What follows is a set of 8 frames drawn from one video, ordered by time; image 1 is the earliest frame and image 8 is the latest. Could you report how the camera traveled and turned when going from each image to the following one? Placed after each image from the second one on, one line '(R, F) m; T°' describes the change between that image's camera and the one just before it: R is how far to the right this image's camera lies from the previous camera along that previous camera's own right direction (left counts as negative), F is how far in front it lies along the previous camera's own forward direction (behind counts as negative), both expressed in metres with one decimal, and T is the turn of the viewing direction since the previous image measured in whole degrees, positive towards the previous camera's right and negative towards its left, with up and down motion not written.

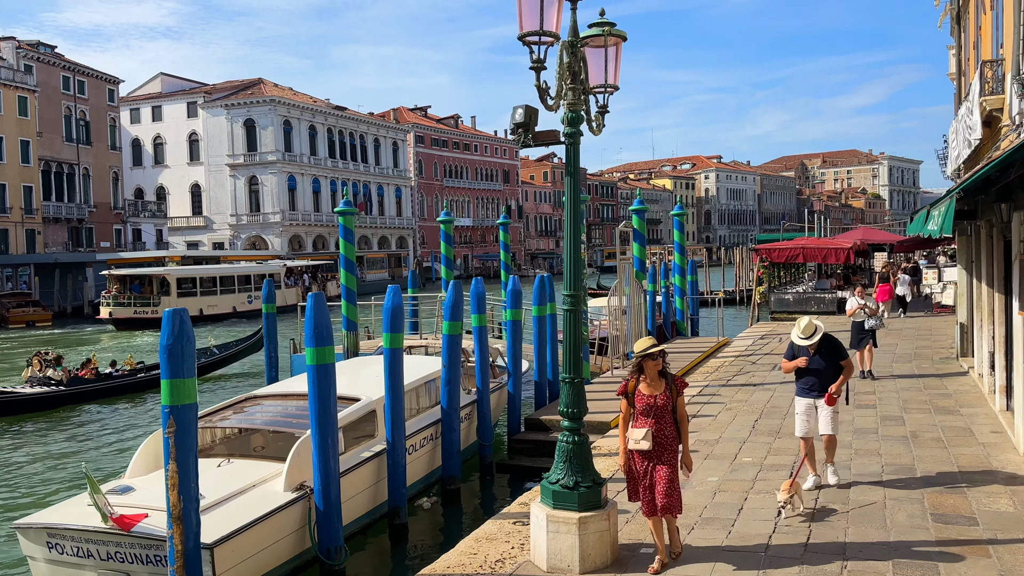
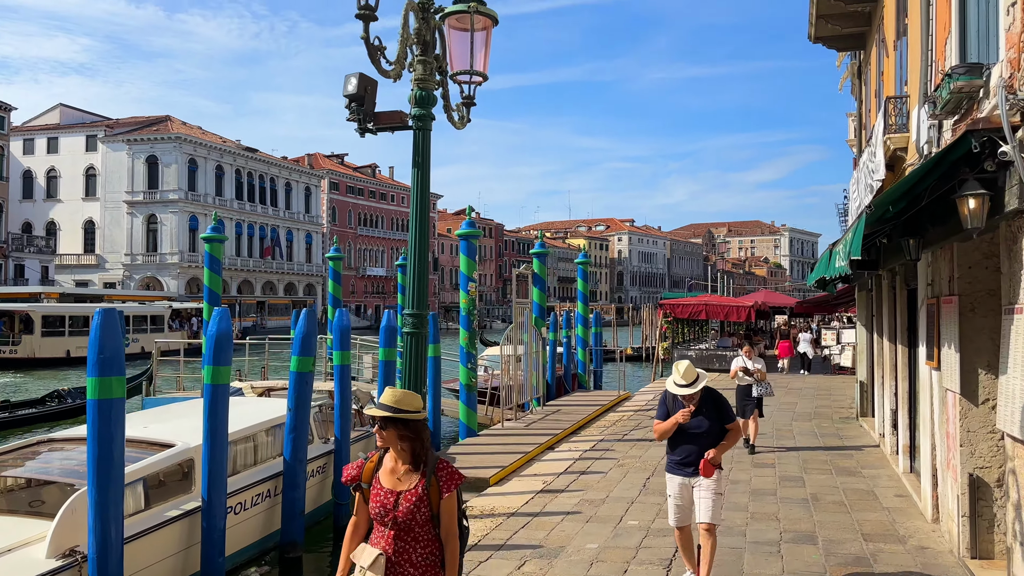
(+0.5, +1.1) m; +6°
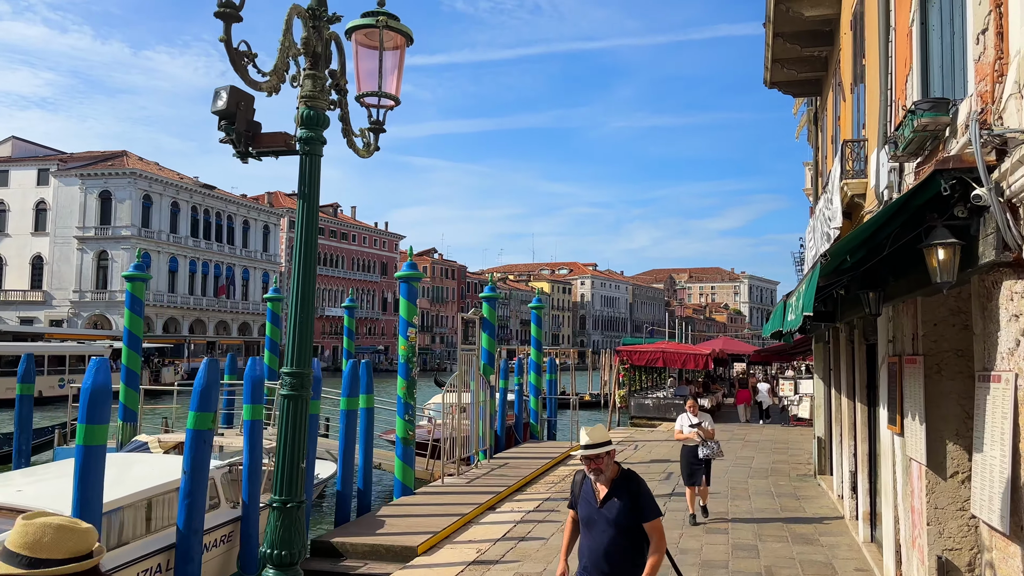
(+0.3, +0.7) m; +3°
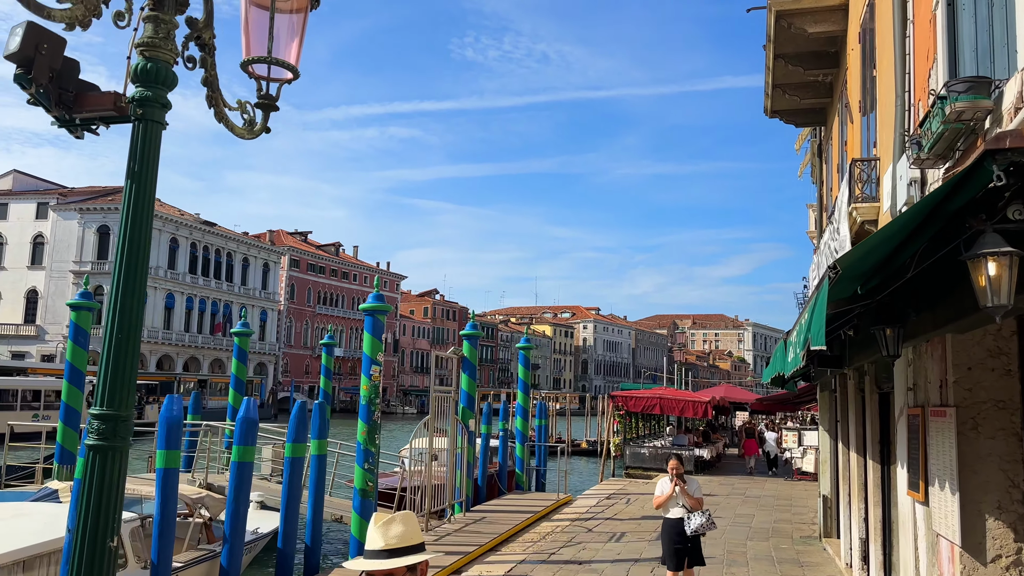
(+0.4, +1.0) m; 0°
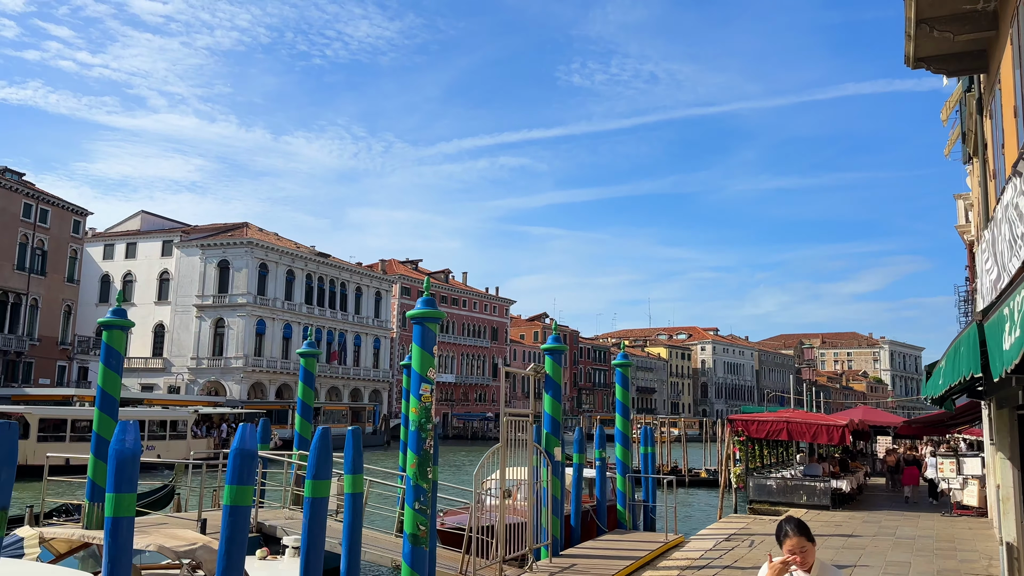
(+0.4, +2.0) m; -8°
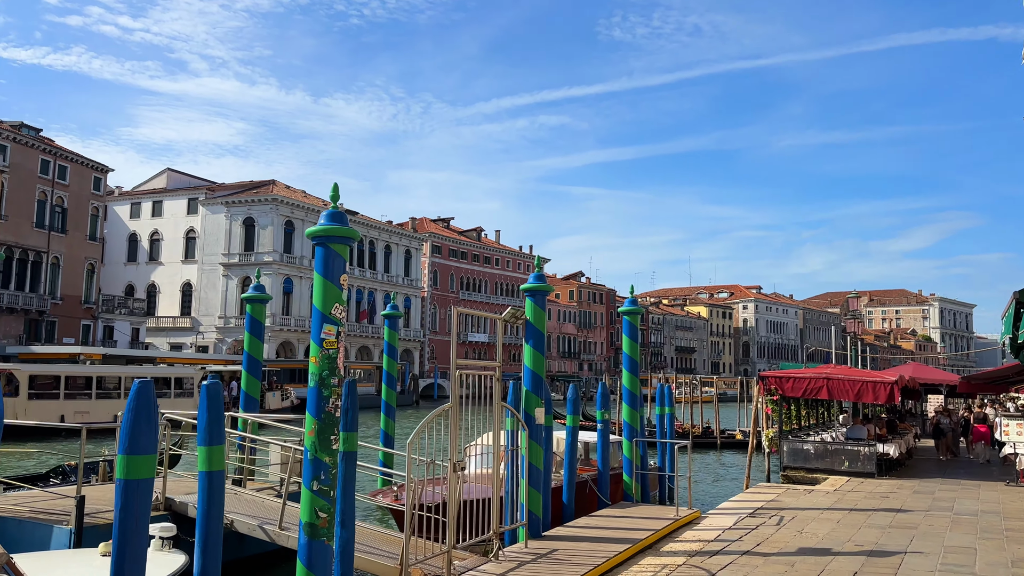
(+0.9, +2.3) m; -3°
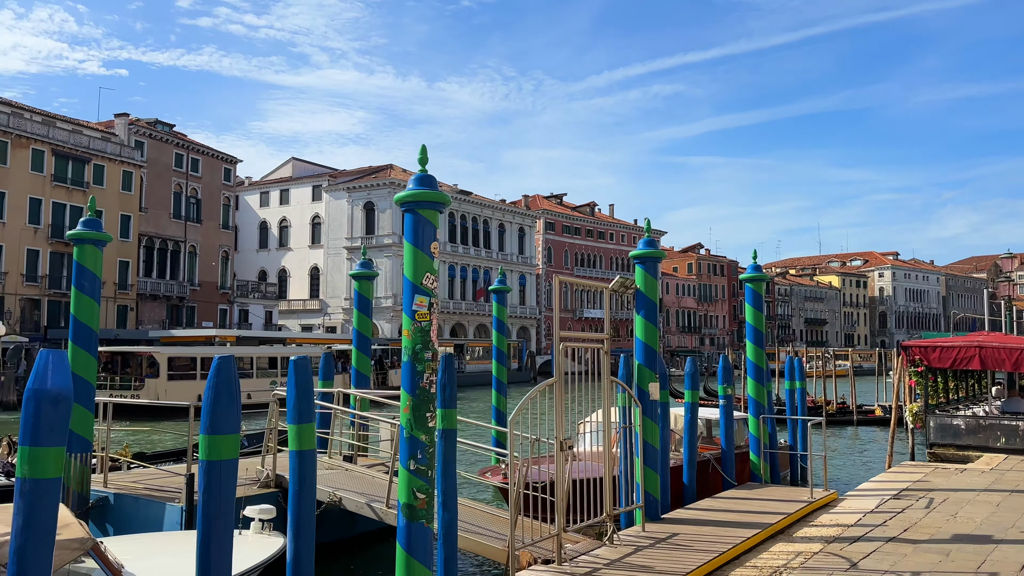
(+0.1, +0.6) m; -8°
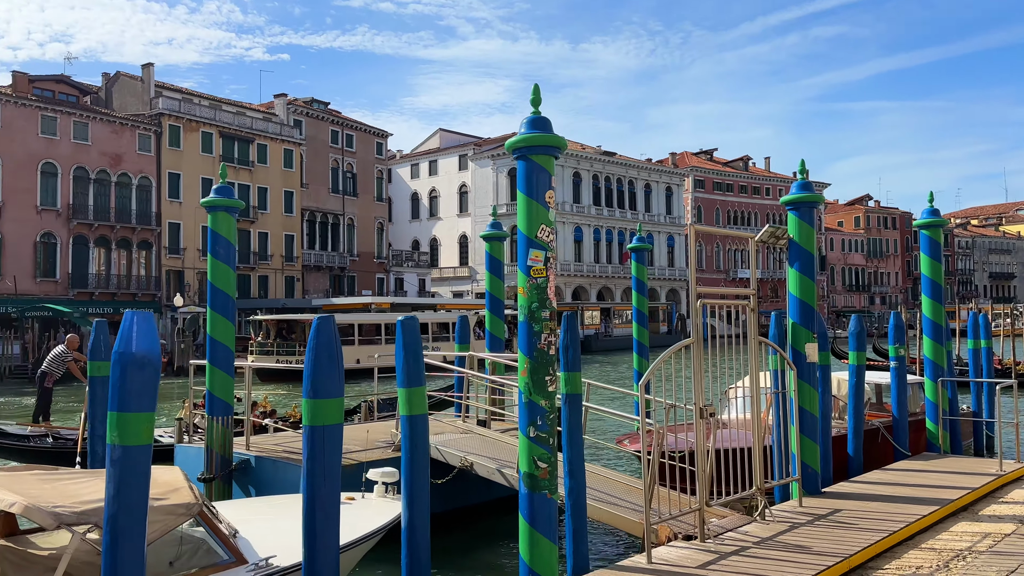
(+0.2, +0.6) m; -11°
